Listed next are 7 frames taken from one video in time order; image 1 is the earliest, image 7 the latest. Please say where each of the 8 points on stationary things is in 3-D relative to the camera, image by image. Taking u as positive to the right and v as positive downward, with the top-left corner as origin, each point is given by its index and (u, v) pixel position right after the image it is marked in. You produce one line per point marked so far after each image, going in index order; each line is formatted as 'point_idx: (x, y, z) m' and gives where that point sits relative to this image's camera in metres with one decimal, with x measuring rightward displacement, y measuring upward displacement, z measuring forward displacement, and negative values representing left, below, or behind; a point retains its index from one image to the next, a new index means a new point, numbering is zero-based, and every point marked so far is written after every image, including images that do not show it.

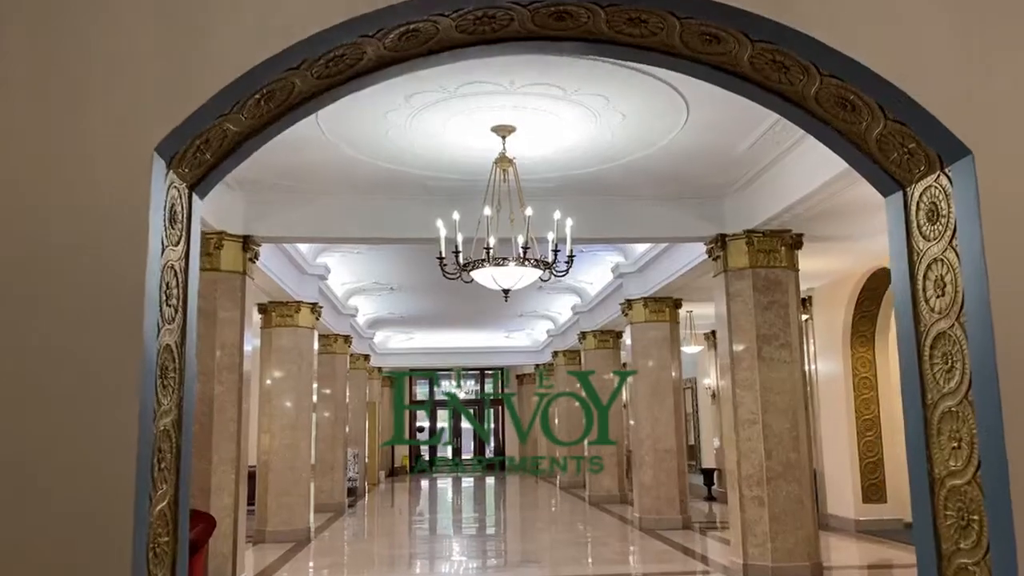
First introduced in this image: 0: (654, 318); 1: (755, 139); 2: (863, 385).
0: (+2.3, -0.5, +13.4) m
1: (+2.1, +1.3, +7.4) m
2: (+5.2, -1.4, +12.5) m
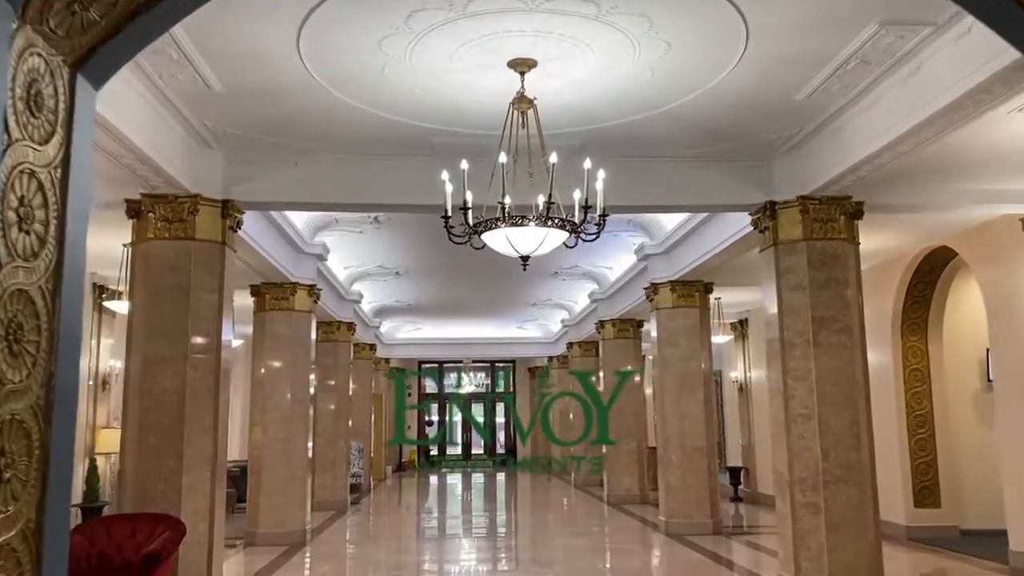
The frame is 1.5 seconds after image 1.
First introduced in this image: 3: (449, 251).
0: (+2.5, -0.2, +12.2) m
1: (+2.2, +1.5, +6.2) m
2: (+5.4, -1.2, +11.3) m
3: (-1.1, +0.7, +15.0) m
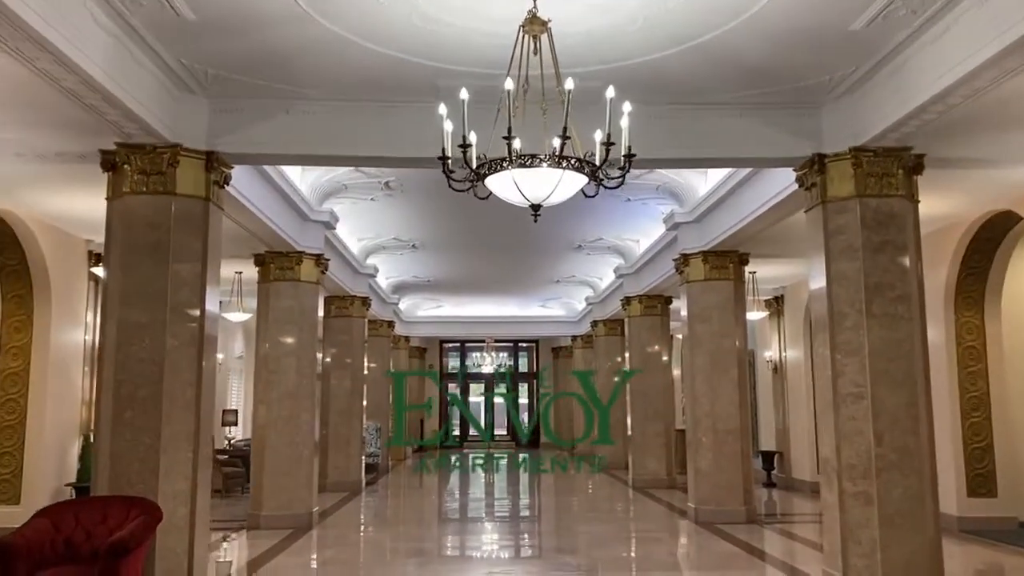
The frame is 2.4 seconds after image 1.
0: (+2.7, +0.2, +11.4) m
1: (+2.3, +1.8, +5.3) m
2: (+5.6, -0.8, +10.4) m
3: (-0.8, +1.1, +14.2) m
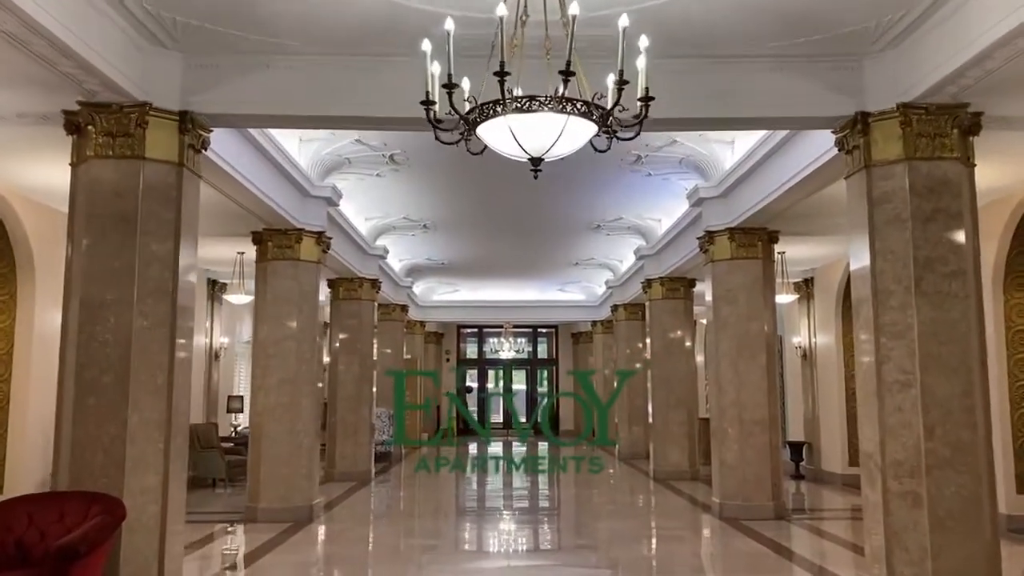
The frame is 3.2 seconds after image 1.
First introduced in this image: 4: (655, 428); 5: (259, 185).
0: (+2.9, +0.4, +10.6) m
1: (+2.3, +1.9, +4.6) m
2: (+5.7, -0.6, +9.6) m
3: (-0.5, +1.4, +13.5) m
4: (+2.6, -2.5, +15.4) m
5: (-2.7, +1.1, +9.0) m
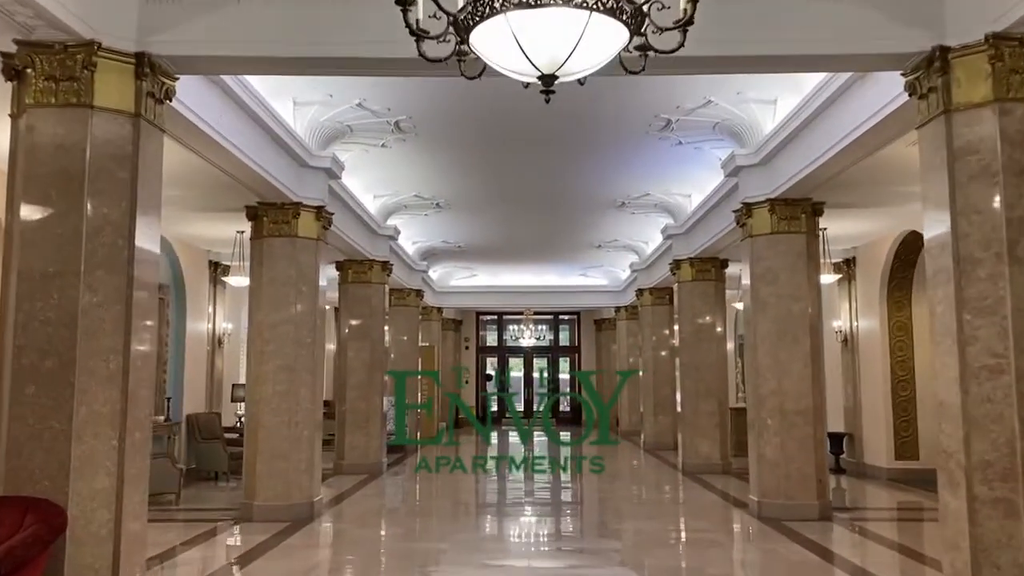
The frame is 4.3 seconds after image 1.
0: (+3.1, +0.7, +9.6) m
1: (+2.3, +2.1, +3.5) m
2: (+5.9, -0.3, +8.5) m
3: (-0.3, +1.7, +12.6) m
4: (+2.9, -2.2, +14.4) m
5: (-2.6, +1.3, +8.2) m
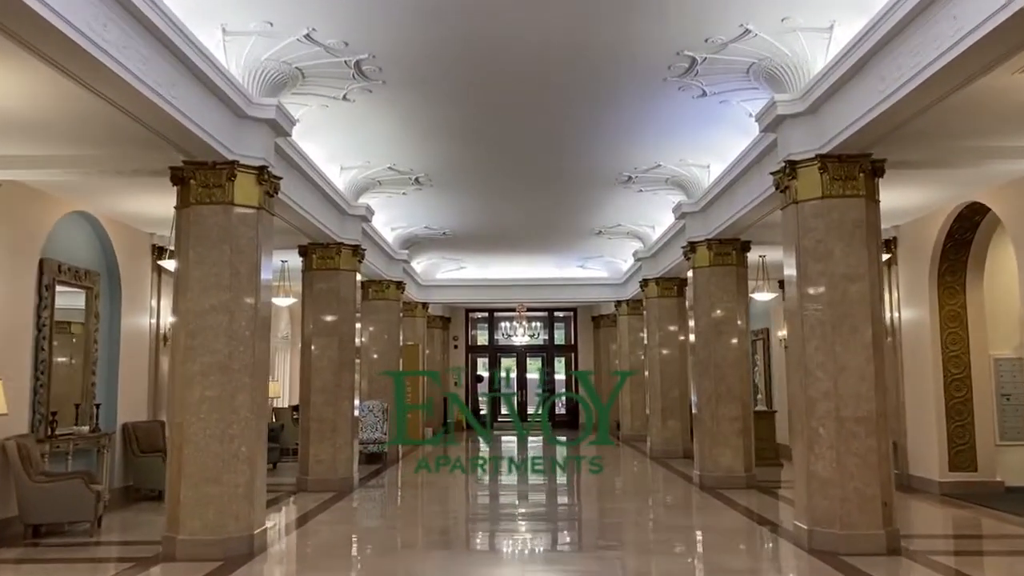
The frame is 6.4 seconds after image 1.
0: (+3.0, +0.9, +7.8) m
1: (+2.3, +2.3, +1.7) m
2: (+5.8, -0.1, +6.7) m
3: (-0.4, +1.9, +10.7) m
4: (+2.8, -2.0, +12.6) m
5: (-2.7, +1.5, +6.3) m
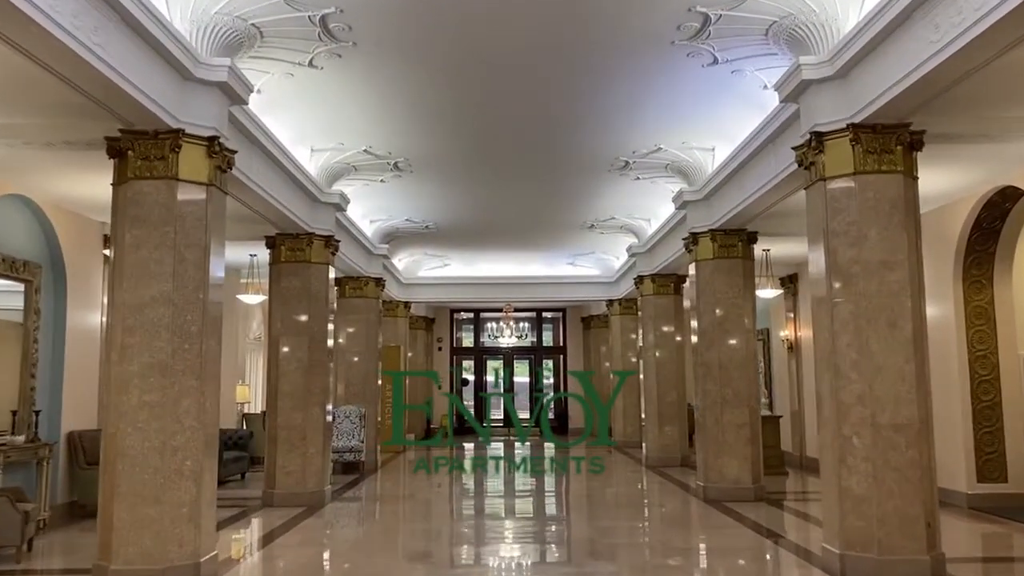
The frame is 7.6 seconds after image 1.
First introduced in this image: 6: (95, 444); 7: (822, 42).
0: (+2.9, +1.0, +6.8) m
1: (+2.3, +2.4, +0.7) m
2: (+5.7, 0.0, +5.8) m
3: (-0.5, +2.0, +9.7) m
4: (+2.6, -2.0, +11.6) m
5: (-2.7, +1.6, +5.2) m
6: (-5.1, -1.9, +10.3) m
7: (+2.5, +2.0, +7.0) m
